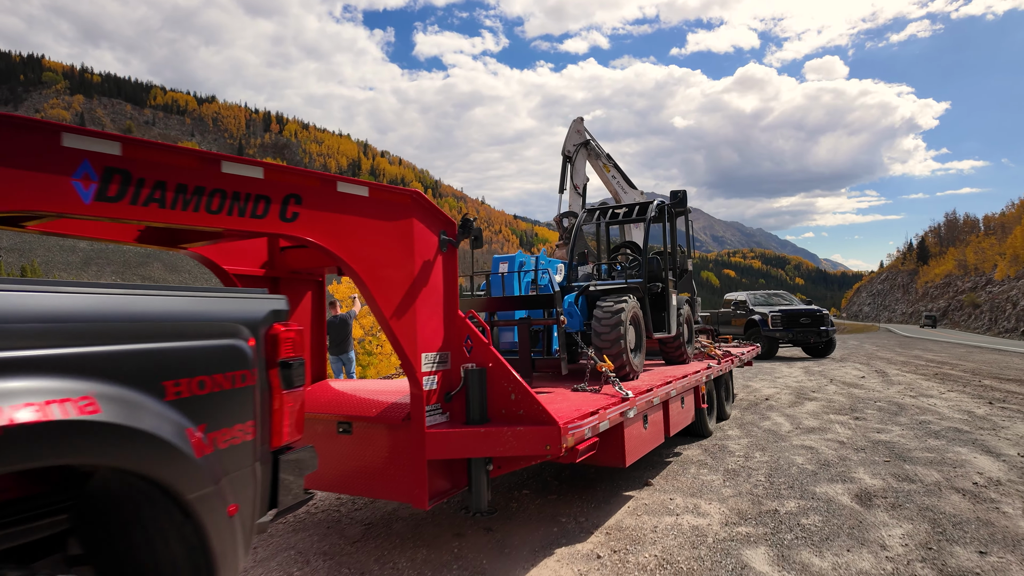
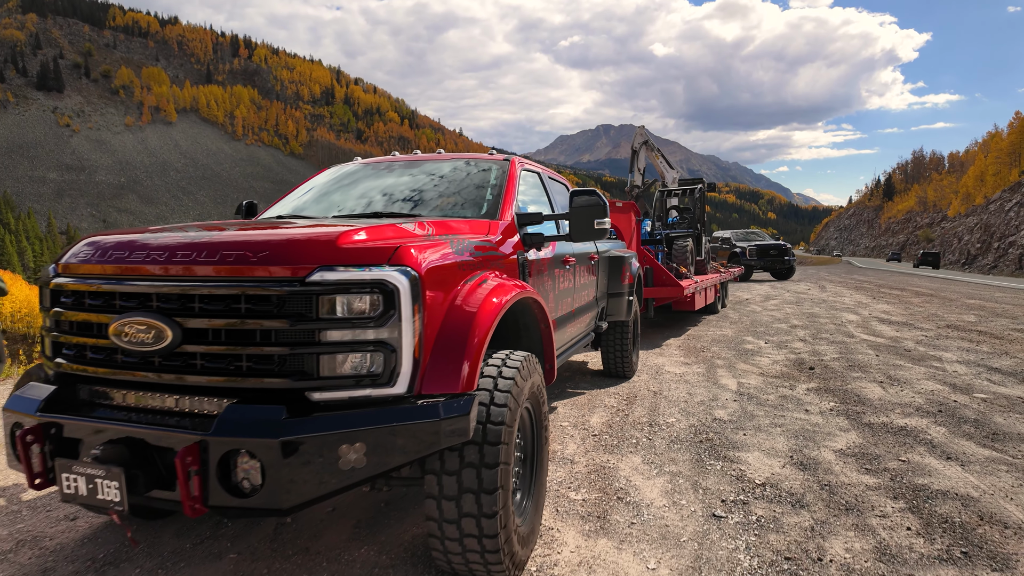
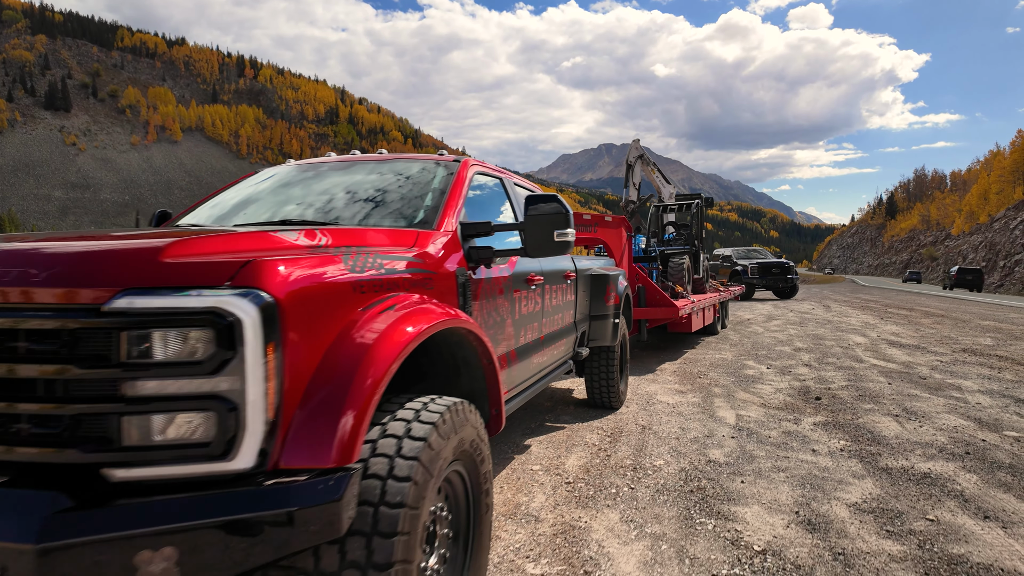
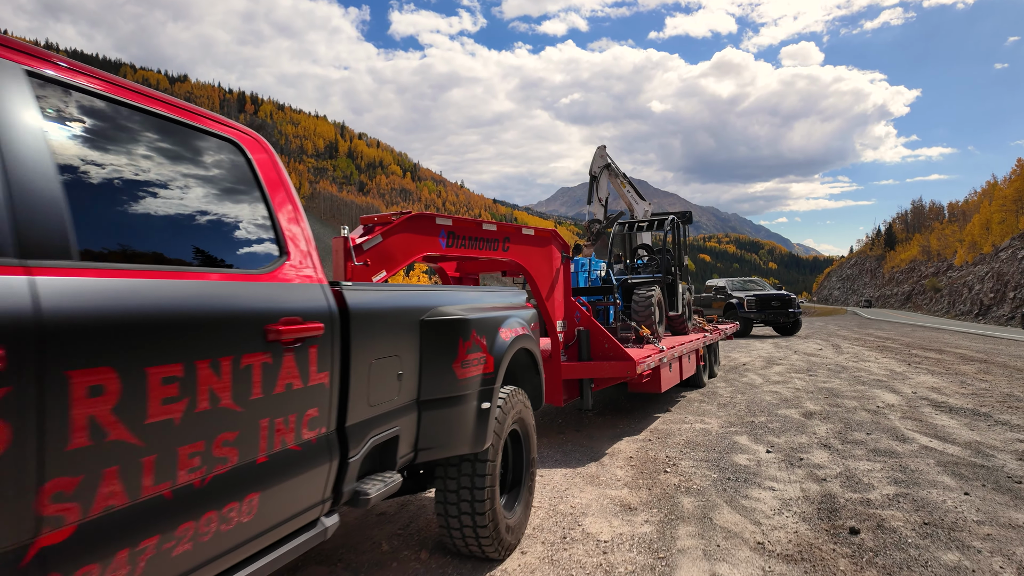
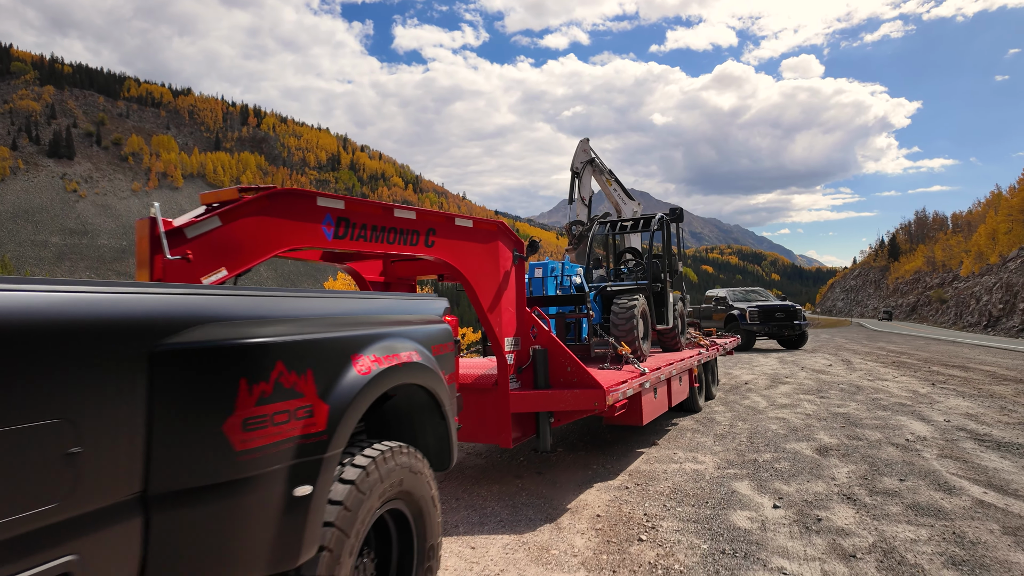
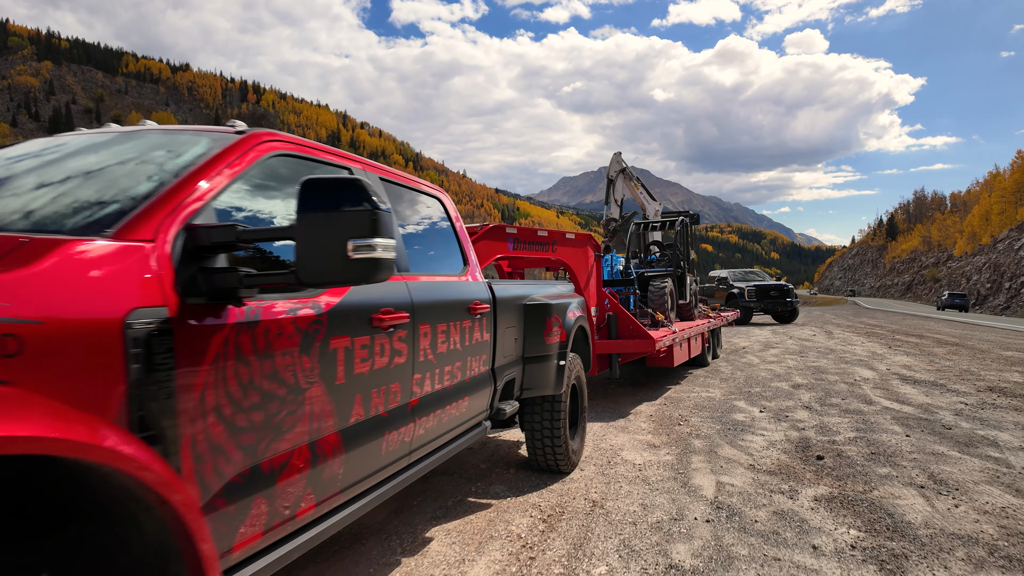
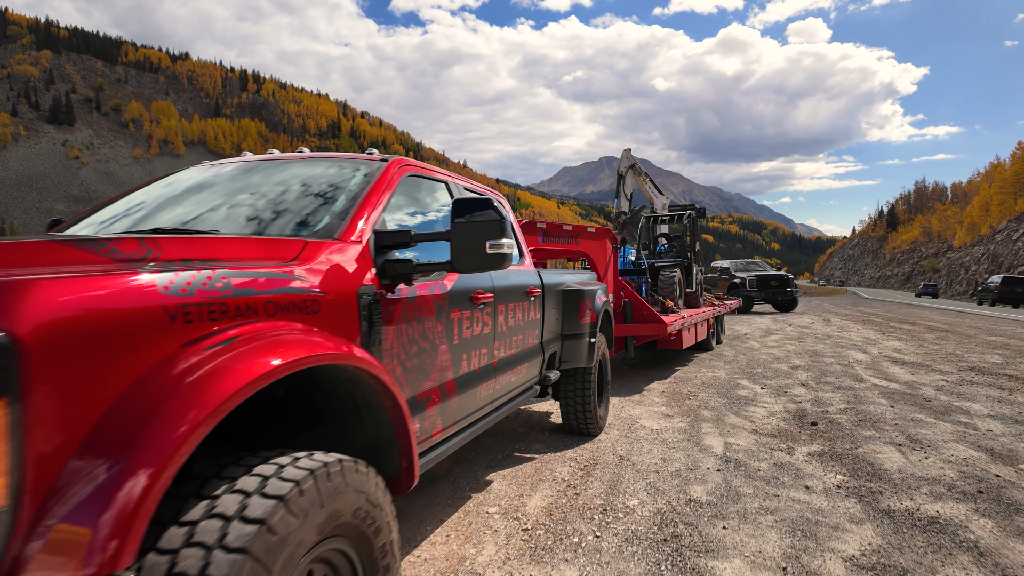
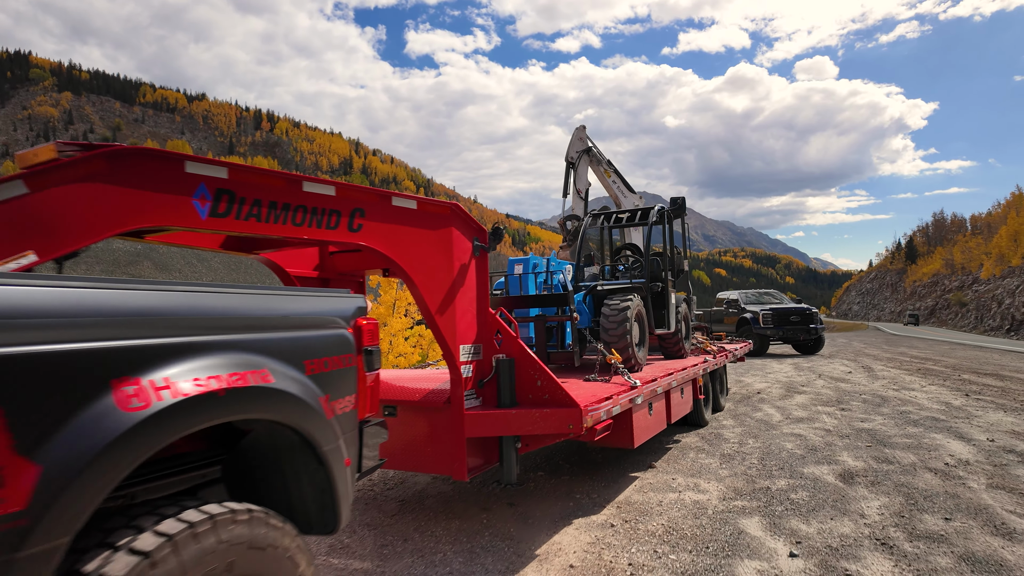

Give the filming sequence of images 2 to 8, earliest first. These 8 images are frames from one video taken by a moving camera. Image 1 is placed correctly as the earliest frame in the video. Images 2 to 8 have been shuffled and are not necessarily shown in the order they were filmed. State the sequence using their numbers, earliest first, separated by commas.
8, 5, 4, 6, 7, 3, 2
